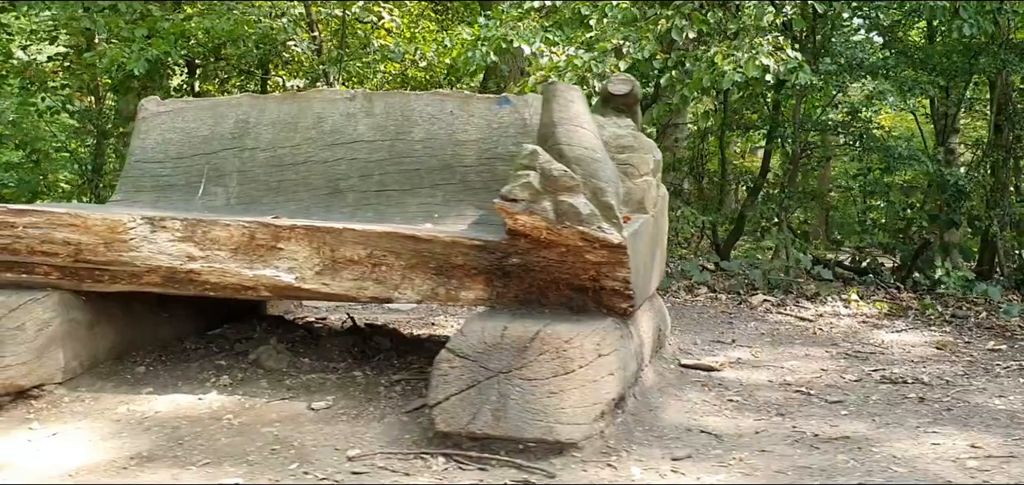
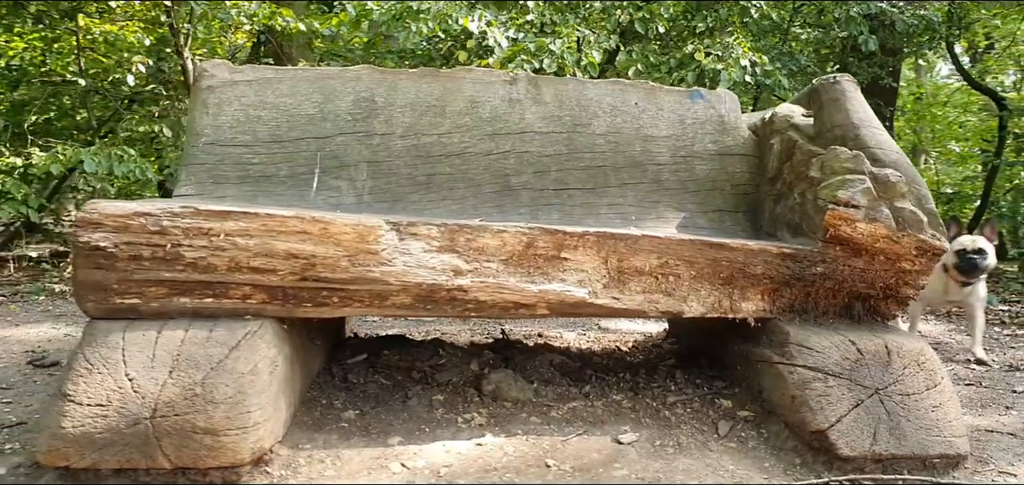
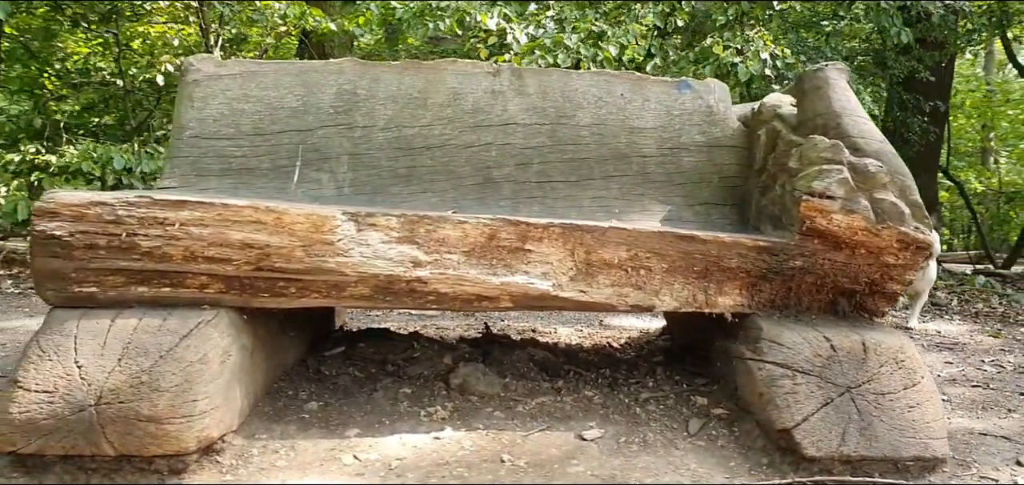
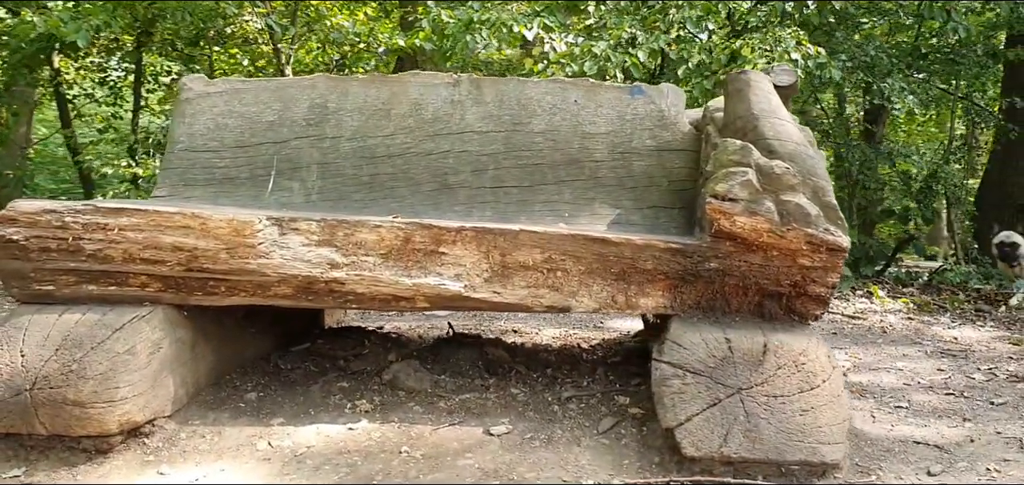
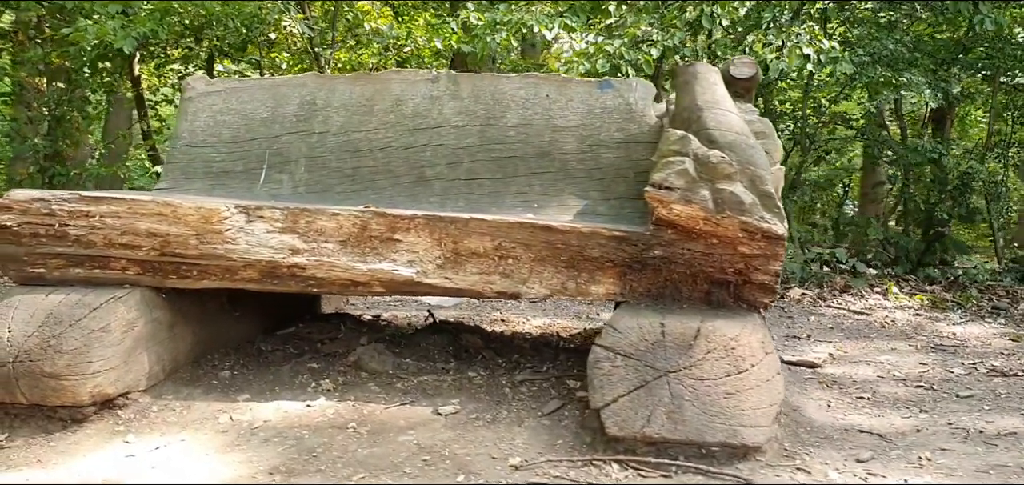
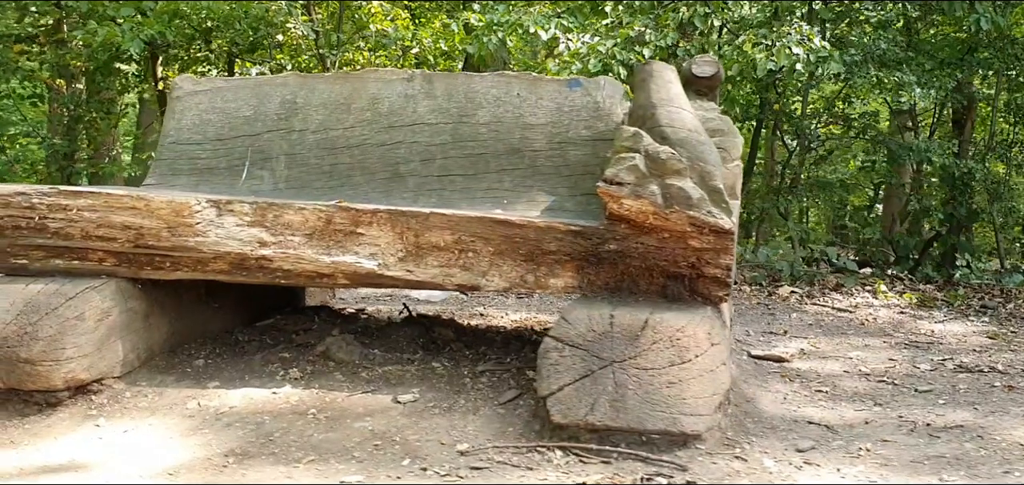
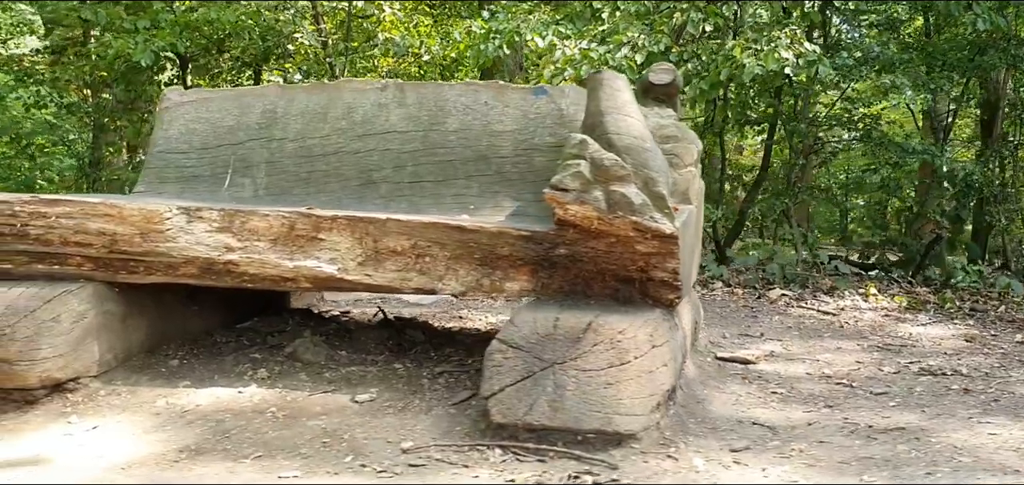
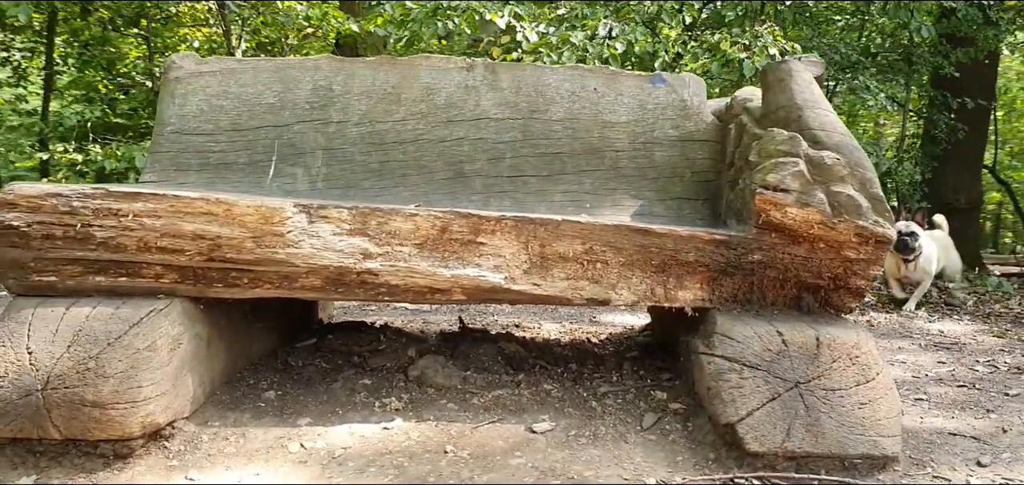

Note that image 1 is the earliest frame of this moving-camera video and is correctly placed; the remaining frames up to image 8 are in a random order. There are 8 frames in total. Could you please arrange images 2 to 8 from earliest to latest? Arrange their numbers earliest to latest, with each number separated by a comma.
7, 6, 5, 4, 8, 3, 2
